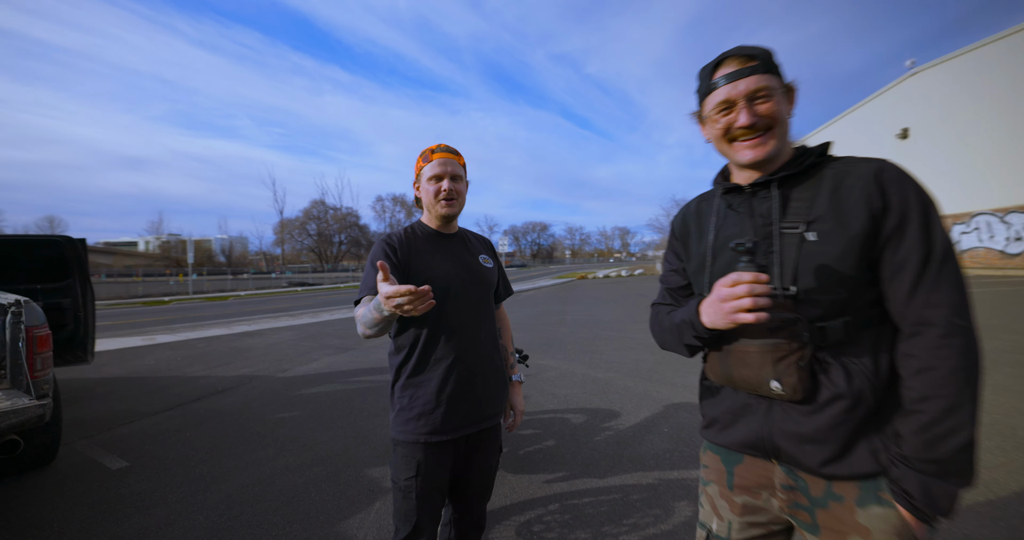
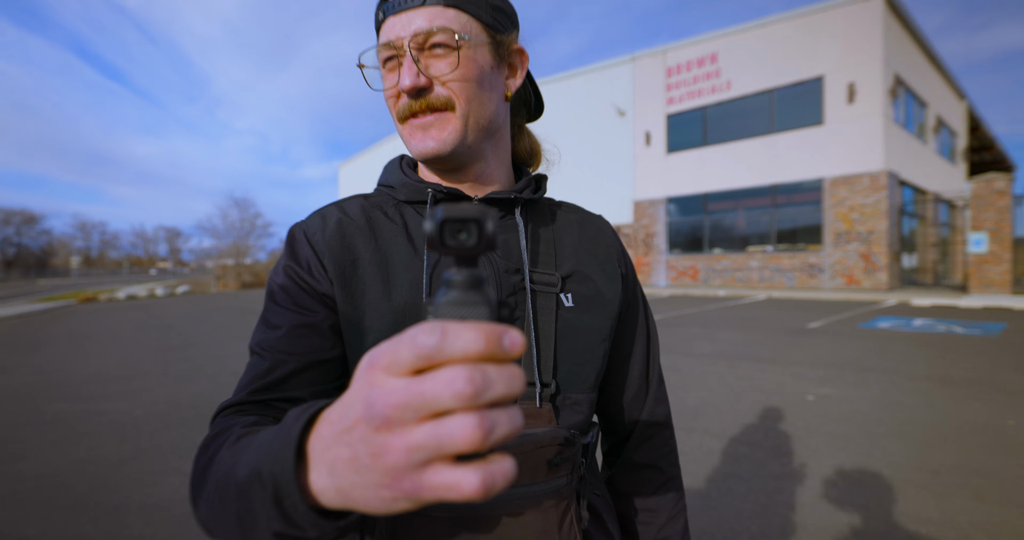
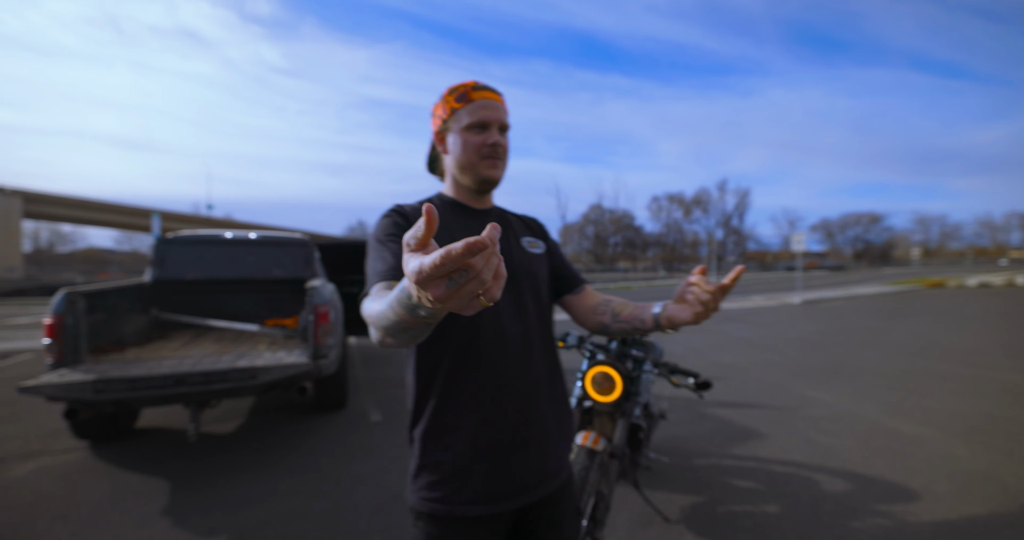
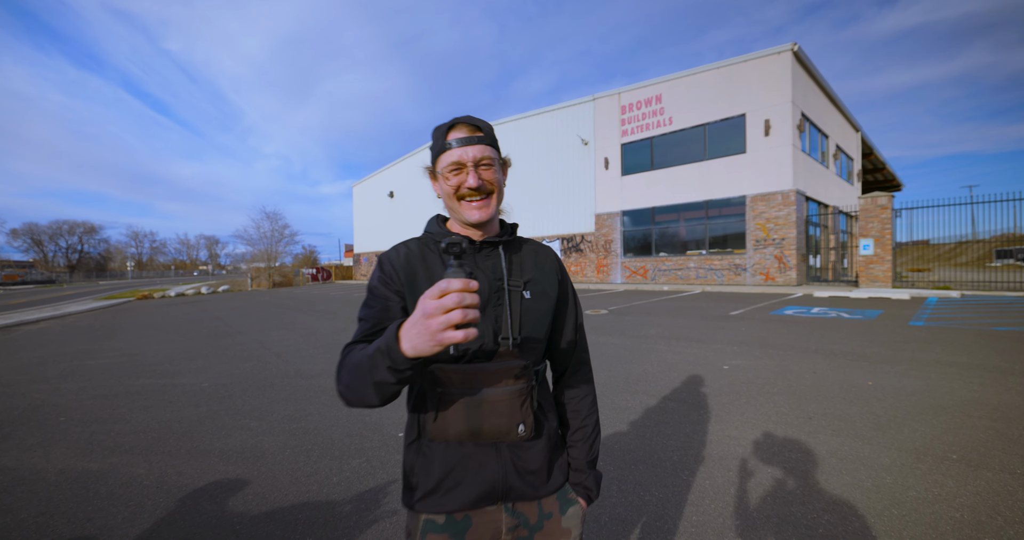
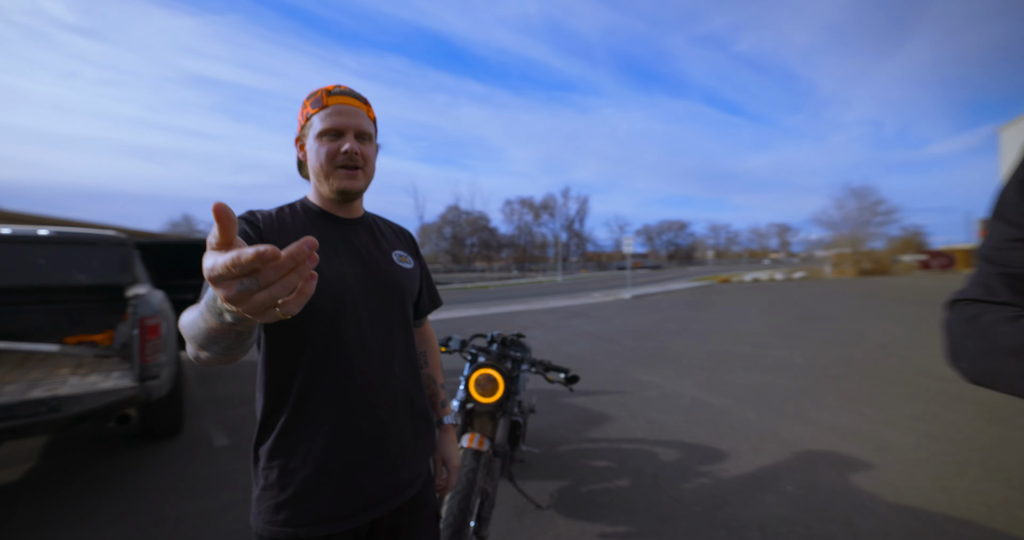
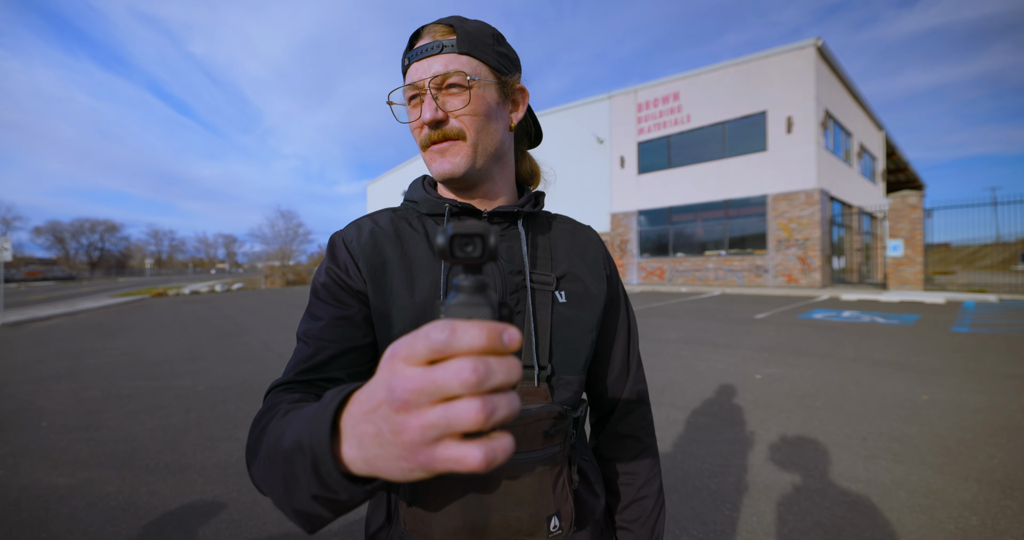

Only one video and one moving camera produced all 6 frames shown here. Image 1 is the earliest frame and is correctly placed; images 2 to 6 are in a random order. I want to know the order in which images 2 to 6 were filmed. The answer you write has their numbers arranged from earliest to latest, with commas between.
5, 3, 4, 2, 6
